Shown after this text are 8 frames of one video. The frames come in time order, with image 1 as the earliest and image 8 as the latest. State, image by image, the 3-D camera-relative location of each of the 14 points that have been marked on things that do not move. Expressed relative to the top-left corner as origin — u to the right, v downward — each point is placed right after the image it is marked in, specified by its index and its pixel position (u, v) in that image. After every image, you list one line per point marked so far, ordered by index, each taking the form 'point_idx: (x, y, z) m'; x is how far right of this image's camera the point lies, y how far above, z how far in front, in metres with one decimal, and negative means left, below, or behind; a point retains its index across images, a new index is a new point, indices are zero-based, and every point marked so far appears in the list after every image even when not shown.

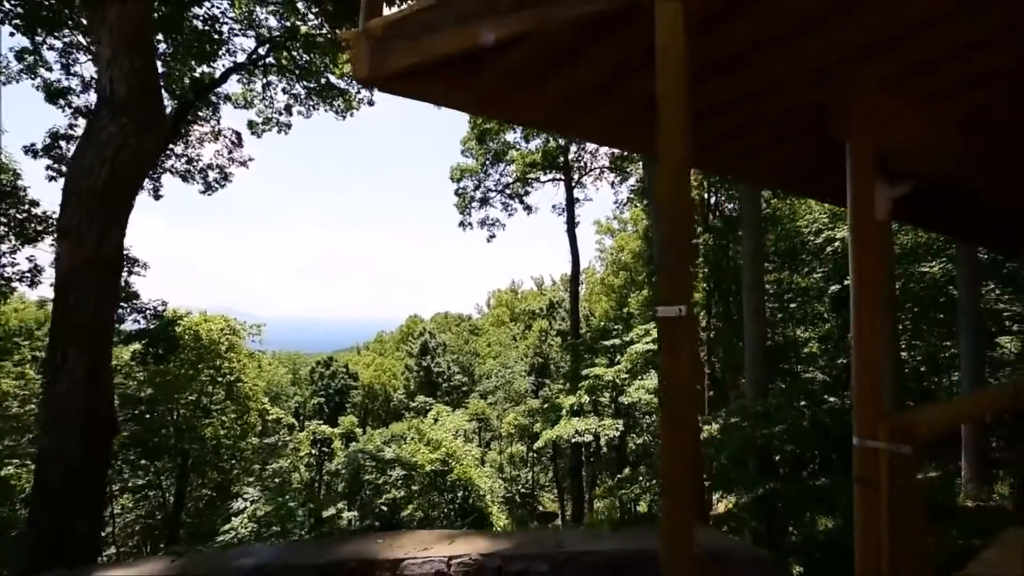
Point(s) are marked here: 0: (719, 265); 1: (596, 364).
0: (+6.0, +0.8, +13.9) m
1: (+2.9, -2.6, +16.5) m
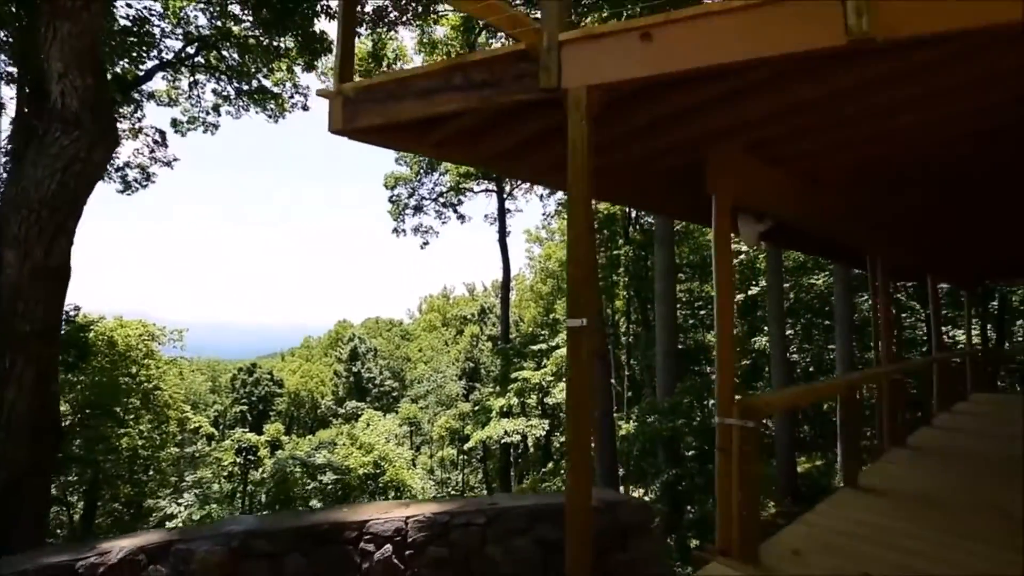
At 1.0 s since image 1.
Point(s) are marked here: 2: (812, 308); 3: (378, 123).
0: (+3.9, +0.5, +15.2) m
1: (+0.5, -2.9, +17.3) m
2: (+9.1, -0.5, +14.5) m
3: (-0.9, +1.1, +3.3) m
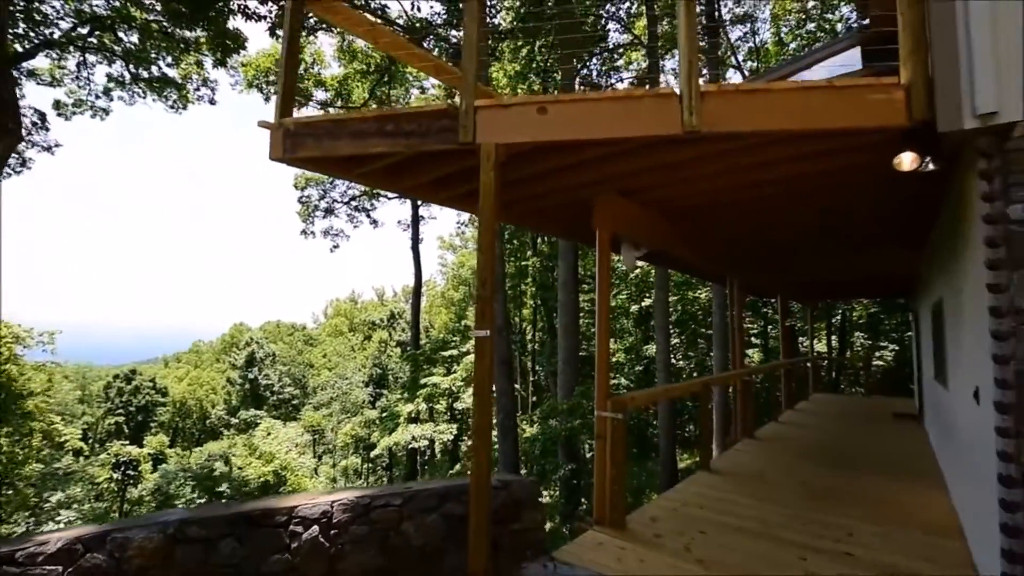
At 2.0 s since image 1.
0: (+1.1, +0.2, +16.2) m
1: (-2.8, -3.1, +17.6) m
2: (+6.2, -1.0, +16.4) m
3: (-1.5, +1.0, +3.6) m
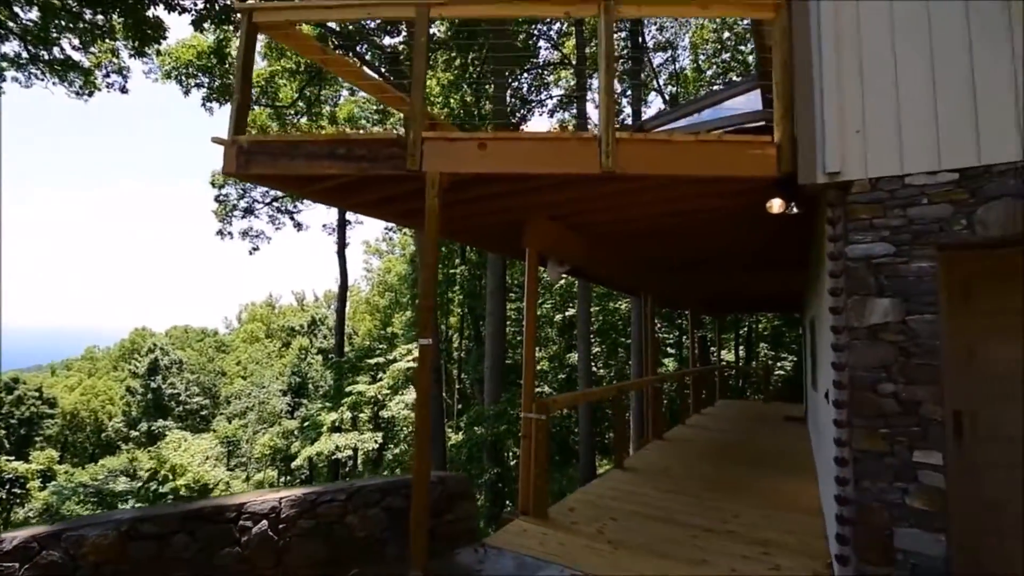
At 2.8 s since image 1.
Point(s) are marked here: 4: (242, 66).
0: (-1.3, -0.2, +16.6) m
1: (-5.5, -3.4, +17.3) m
2: (+3.7, -1.4, +17.5) m
3: (-1.9, +0.9, +3.8) m
4: (-2.3, +1.9, +4.1) m
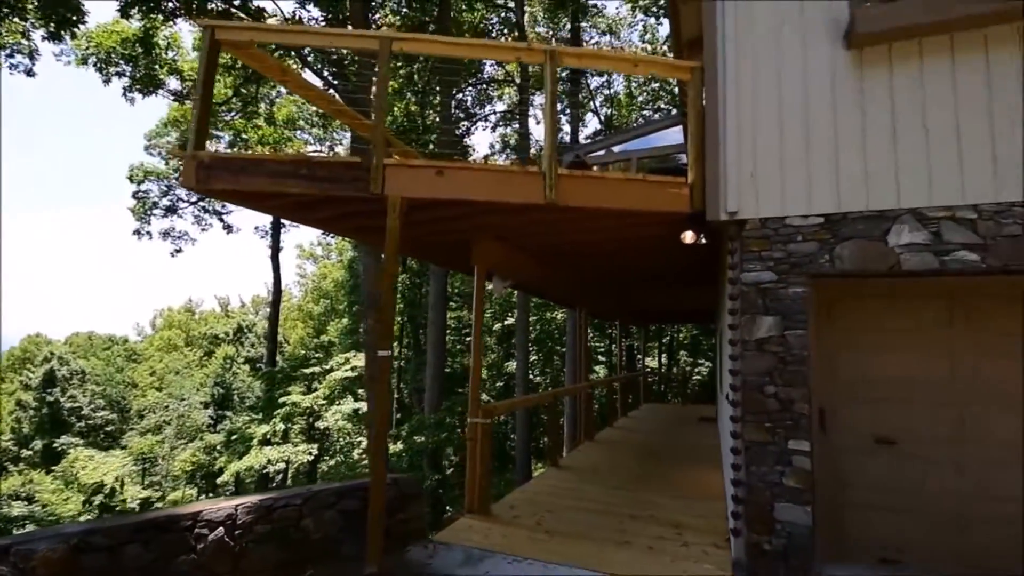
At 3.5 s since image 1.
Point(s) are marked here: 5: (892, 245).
0: (-3.4, -0.5, +16.7) m
1: (-7.6, -3.6, +16.9) m
2: (+1.5, -1.9, +18.3) m
3: (-2.3, +0.8, +4.0) m
4: (-2.7, +1.8, +4.2) m
5: (+2.9, +0.3, +3.6) m
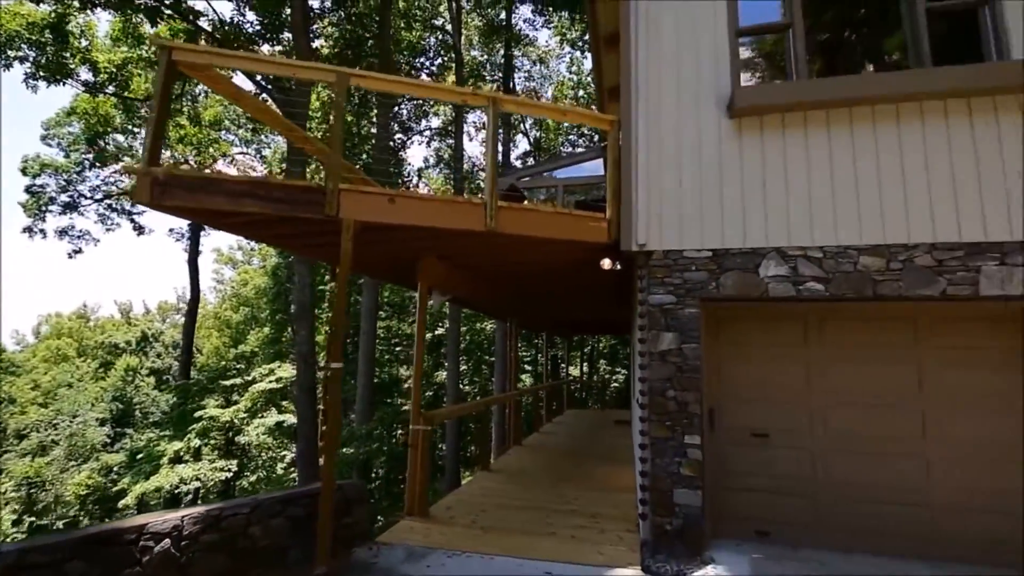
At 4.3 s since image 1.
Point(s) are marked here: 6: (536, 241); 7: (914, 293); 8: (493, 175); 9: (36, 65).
0: (-5.7, -0.8, +16.5) m
1: (-10.0, -3.9, +16.0) m
2: (-1.2, -2.3, +18.8) m
3: (-2.8, +0.7, +4.1) m
4: (-3.2, +1.7, +4.3) m
5: (+2.4, +0.1, +4.5) m
6: (+0.2, +0.5, +5.0) m
7: (+3.5, 0.0, +4.2) m
8: (-0.2, +1.1, +4.6) m
9: (-11.0, +5.1, +11.2) m
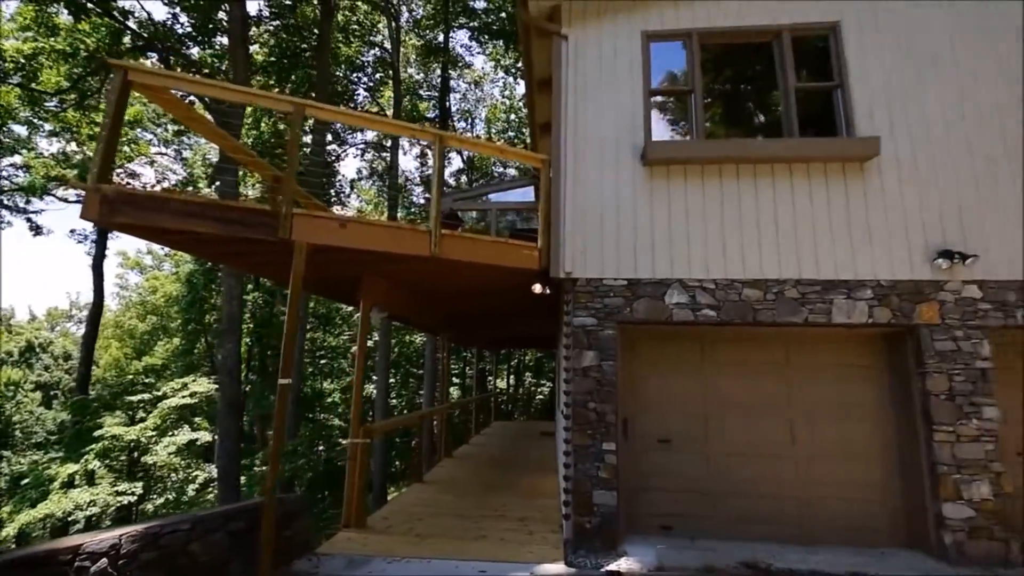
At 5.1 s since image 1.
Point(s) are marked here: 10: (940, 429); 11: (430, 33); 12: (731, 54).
0: (-8.0, -1.1, +16.0) m
1: (-12.2, -4.1, +14.8) m
2: (-3.8, -2.8, +18.8) m
3: (-3.3, +0.6, +4.2) m
4: (-3.7, +1.6, +4.4) m
5: (+1.7, -0.2, +5.3) m
6: (-0.4, +0.3, +5.5) m
7: (+2.9, -0.3, +5.2) m
8: (-0.8, +0.9, +5.1) m
9: (-12.4, +5.0, +10.2) m
10: (+4.3, -1.4, +4.8) m
11: (-2.6, +8.2, +15.6) m
12: (+2.6, +2.8, +5.7) m
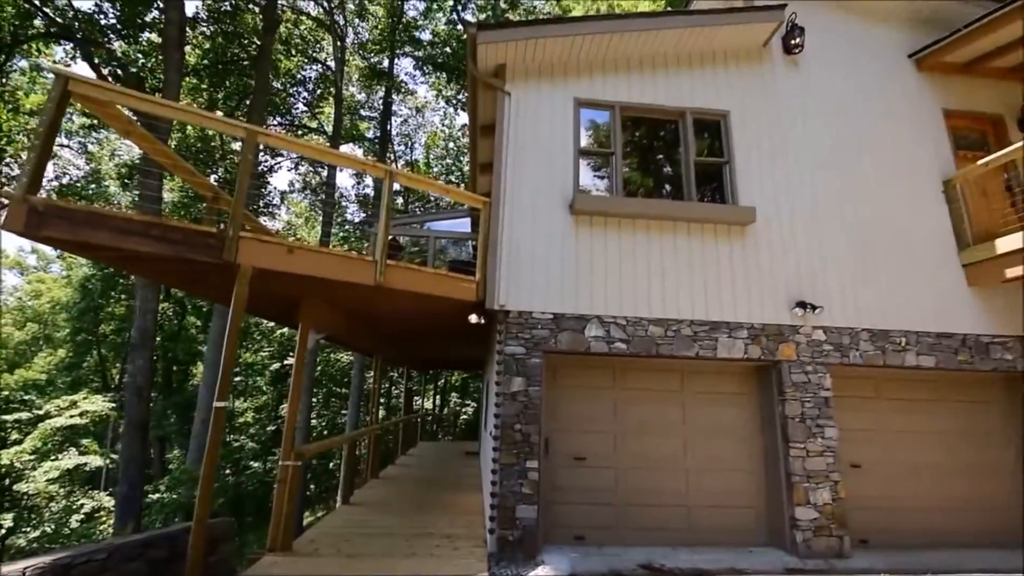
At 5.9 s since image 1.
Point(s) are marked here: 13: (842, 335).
0: (-10.3, -1.5, +15.1) m
1: (-14.5, -4.2, +13.2) m
2: (-6.7, -3.5, +18.5) m
3: (-3.8, +0.4, +4.2) m
4: (-4.2, +1.4, +4.4) m
5: (+1.0, -0.6, +6.1) m
6: (-1.2, -0.1, +5.9) m
7: (+2.1, -0.8, +6.1) m
8: (-1.4, +0.6, +5.5) m
9: (-13.5, +5.1, +8.9) m
10: (+3.5, -2.0, +6.0) m
11: (-4.5, +7.6, +16.0) m
12: (+1.9, +2.3, +6.7) m
13: (+4.3, -0.6, +6.2) m
